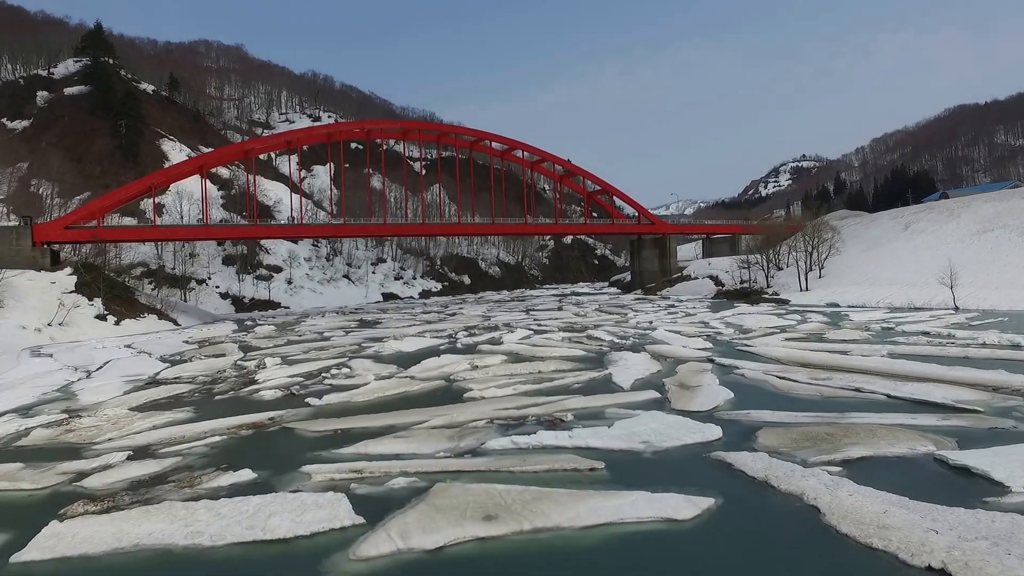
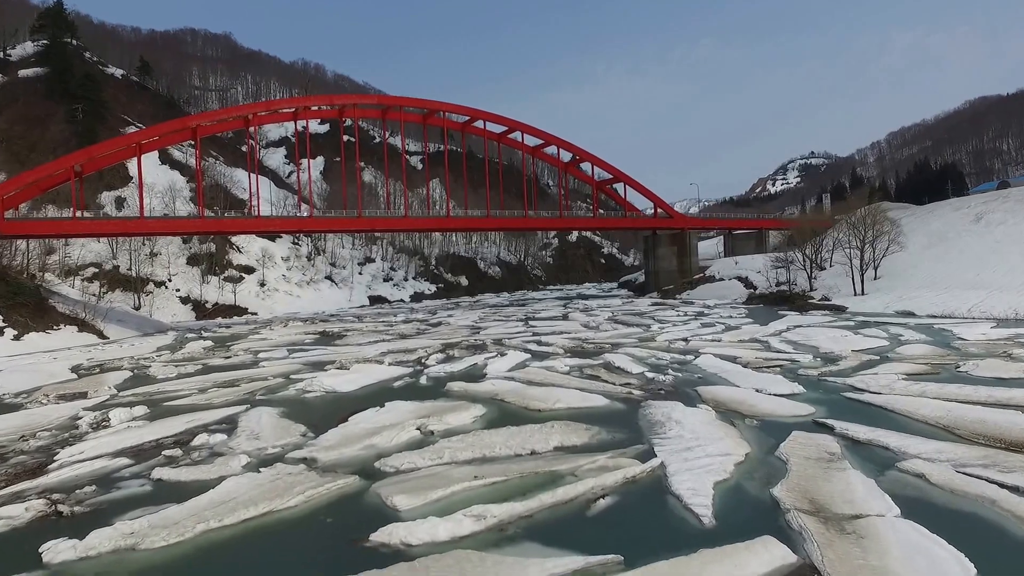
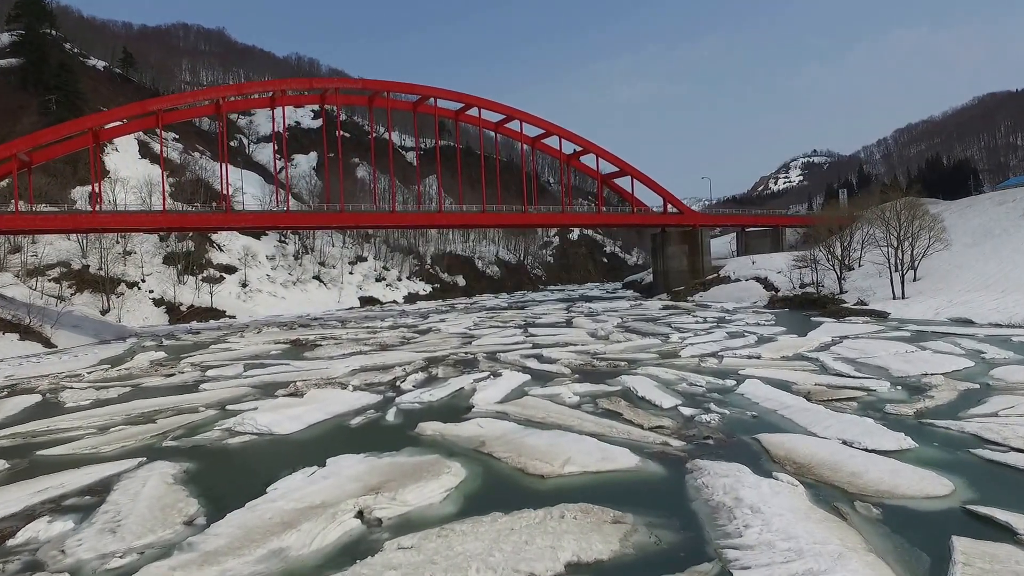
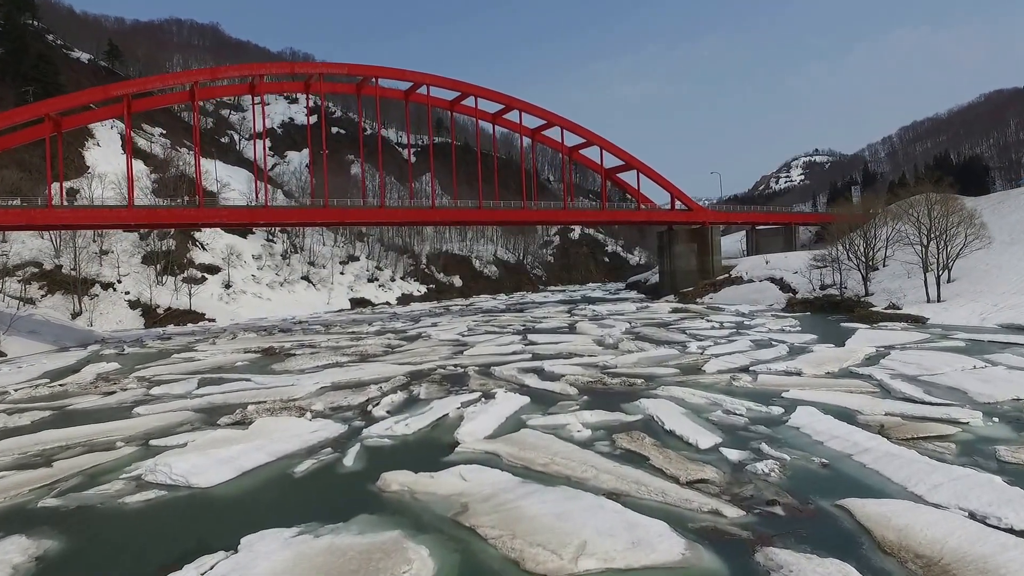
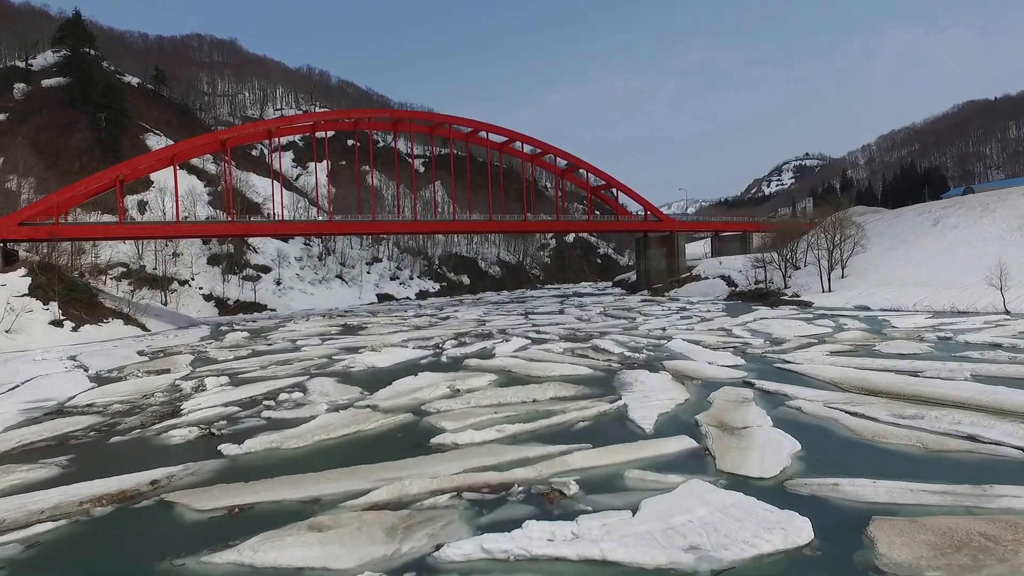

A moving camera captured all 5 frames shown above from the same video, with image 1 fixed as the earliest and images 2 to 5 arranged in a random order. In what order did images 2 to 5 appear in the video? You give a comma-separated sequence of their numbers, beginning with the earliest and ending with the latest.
5, 2, 3, 4
